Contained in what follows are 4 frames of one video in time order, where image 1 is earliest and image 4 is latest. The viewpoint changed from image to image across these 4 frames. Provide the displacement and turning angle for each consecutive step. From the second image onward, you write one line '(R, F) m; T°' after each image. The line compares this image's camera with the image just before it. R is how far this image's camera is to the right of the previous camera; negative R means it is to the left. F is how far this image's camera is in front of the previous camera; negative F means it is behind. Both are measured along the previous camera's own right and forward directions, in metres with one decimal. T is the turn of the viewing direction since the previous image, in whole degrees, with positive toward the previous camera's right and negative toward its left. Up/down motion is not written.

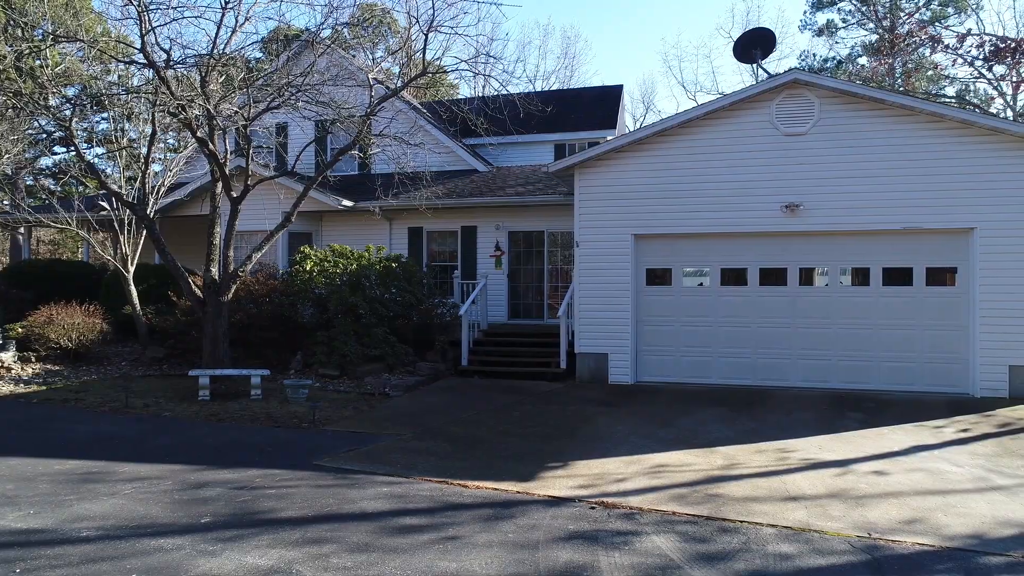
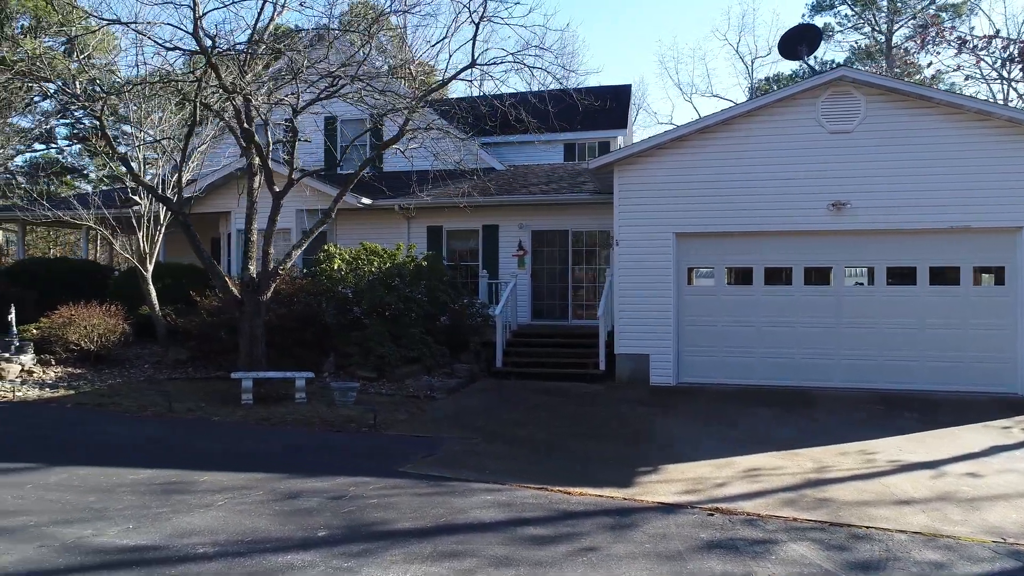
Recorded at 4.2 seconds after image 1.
(-1.1, +0.3) m; +2°
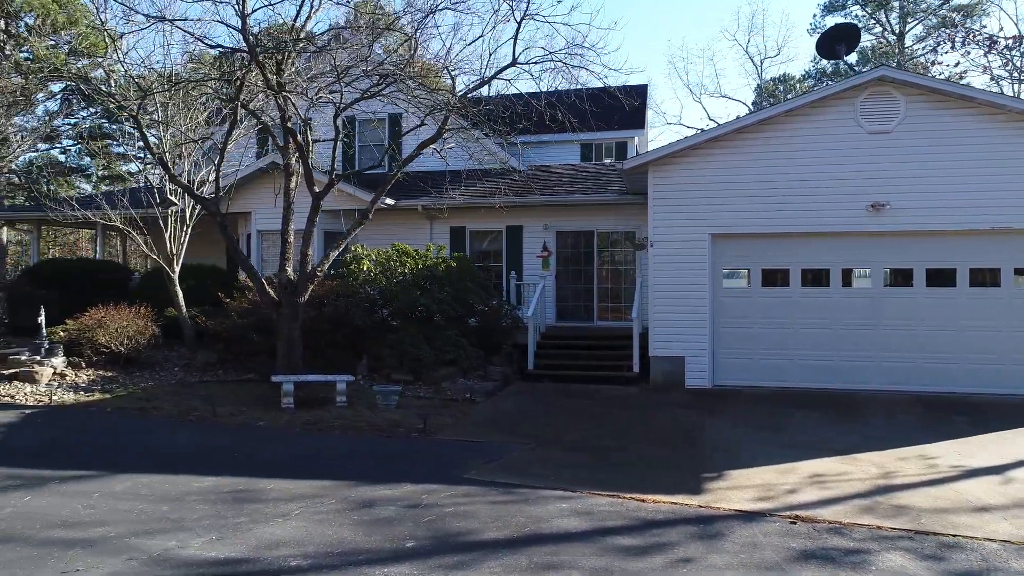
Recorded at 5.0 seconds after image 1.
(-0.6, +0.1) m; 0°
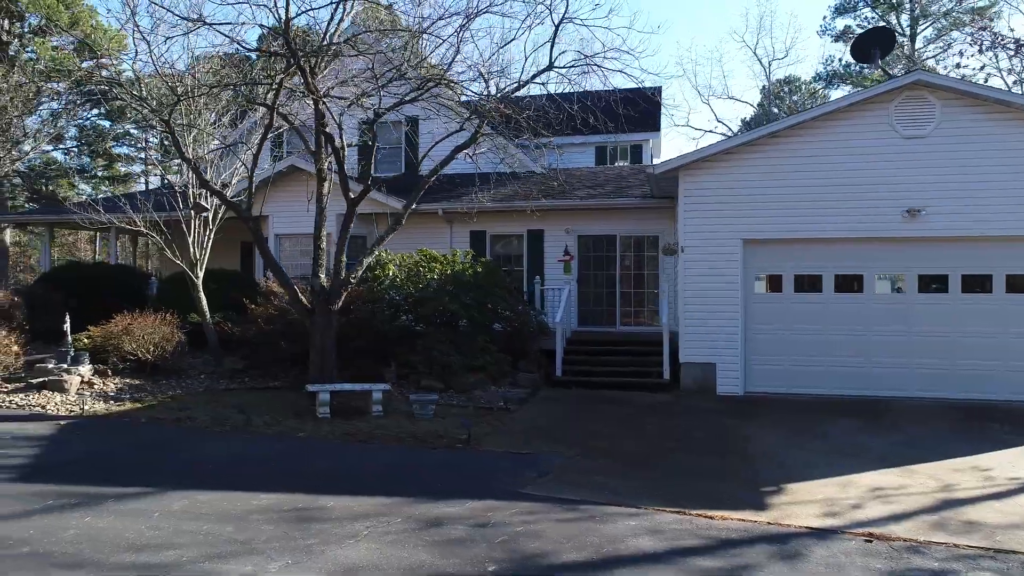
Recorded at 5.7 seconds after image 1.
(-0.5, +0.1) m; 0°
